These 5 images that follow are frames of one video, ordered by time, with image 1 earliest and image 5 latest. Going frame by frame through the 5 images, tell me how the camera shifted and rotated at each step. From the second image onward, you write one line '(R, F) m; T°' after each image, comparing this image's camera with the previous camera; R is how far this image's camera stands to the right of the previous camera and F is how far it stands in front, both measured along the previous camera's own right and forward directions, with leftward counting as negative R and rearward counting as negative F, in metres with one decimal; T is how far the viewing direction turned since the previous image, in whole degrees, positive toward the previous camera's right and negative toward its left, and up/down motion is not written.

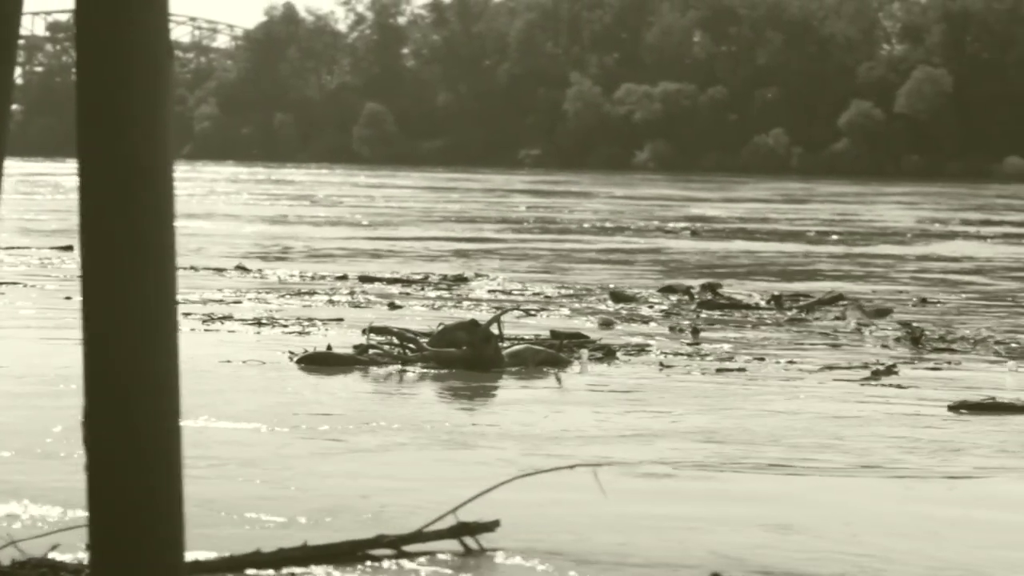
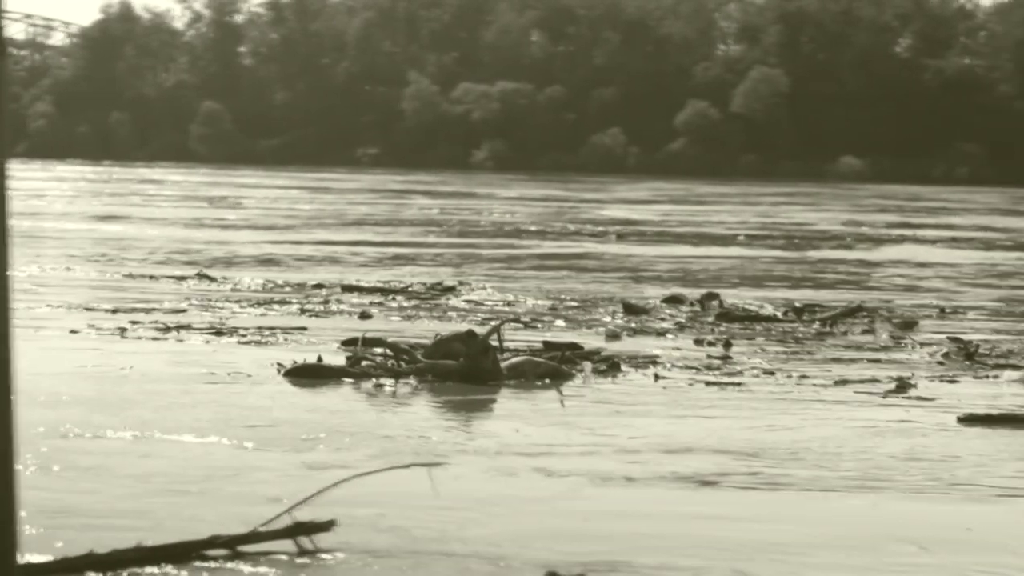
(-1.5, +1.1) m; +3°
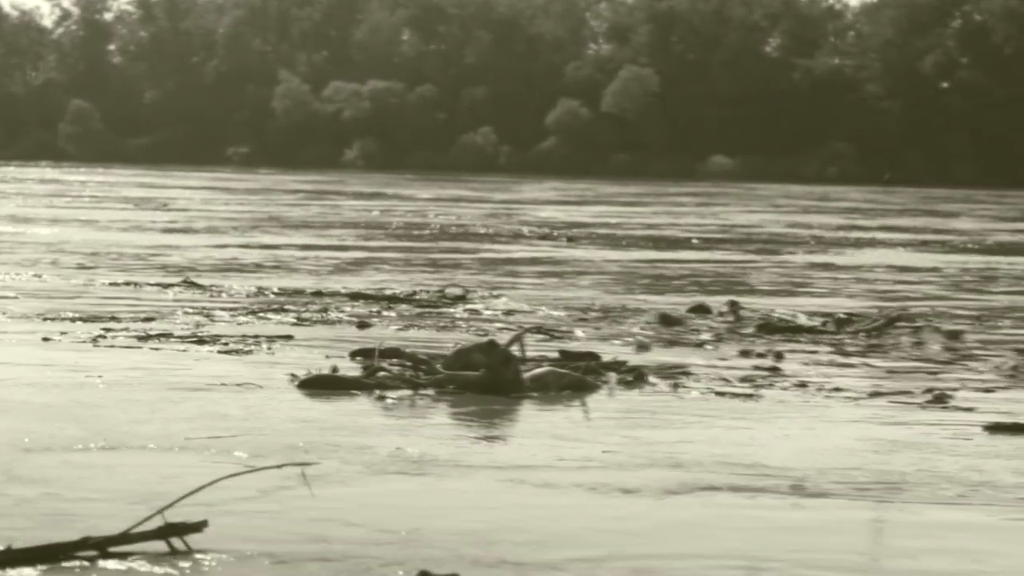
(-1.4, +0.8) m; +3°
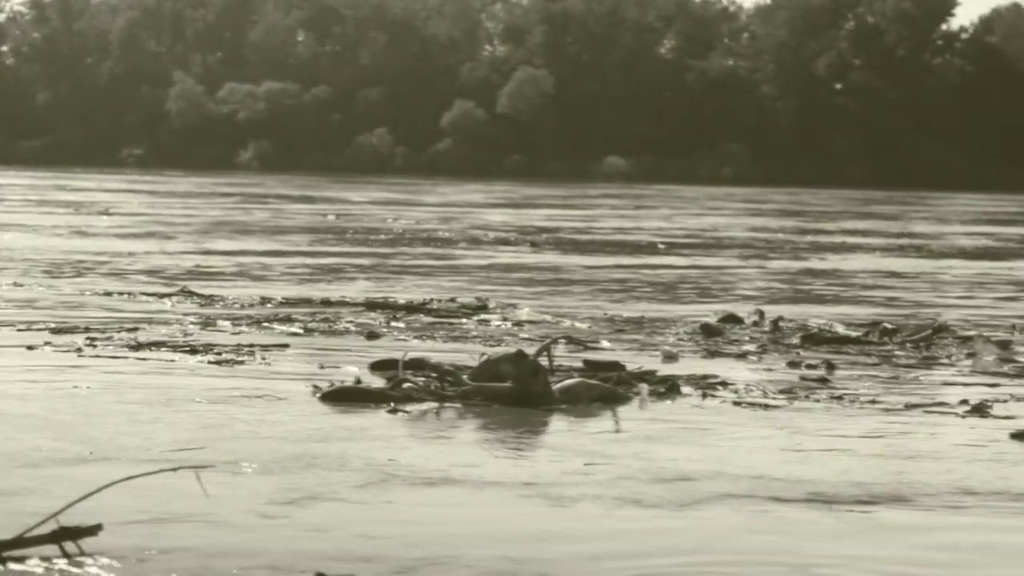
(-1.2, +0.6) m; +2°
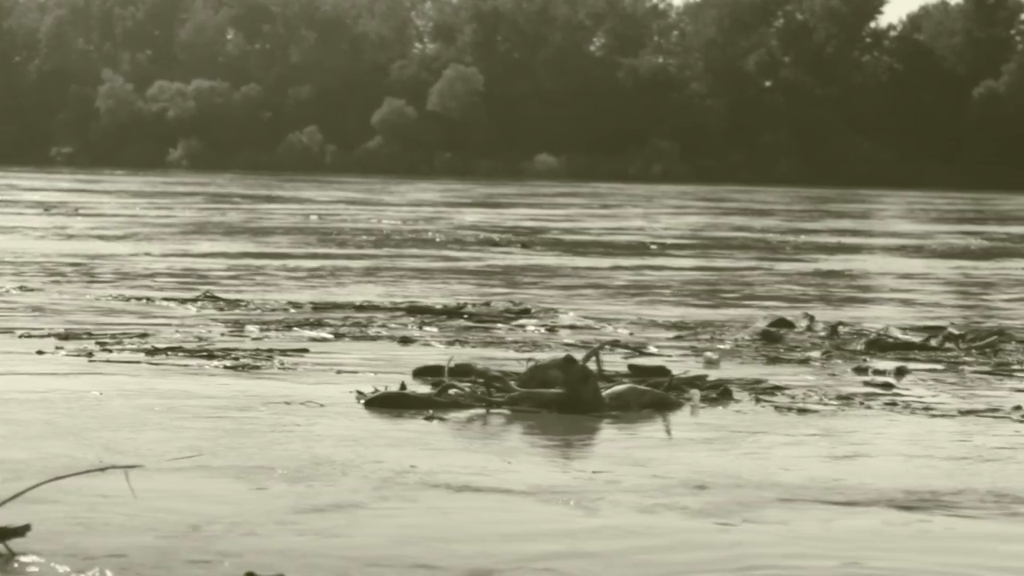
(-1.0, +0.4) m; +1°
